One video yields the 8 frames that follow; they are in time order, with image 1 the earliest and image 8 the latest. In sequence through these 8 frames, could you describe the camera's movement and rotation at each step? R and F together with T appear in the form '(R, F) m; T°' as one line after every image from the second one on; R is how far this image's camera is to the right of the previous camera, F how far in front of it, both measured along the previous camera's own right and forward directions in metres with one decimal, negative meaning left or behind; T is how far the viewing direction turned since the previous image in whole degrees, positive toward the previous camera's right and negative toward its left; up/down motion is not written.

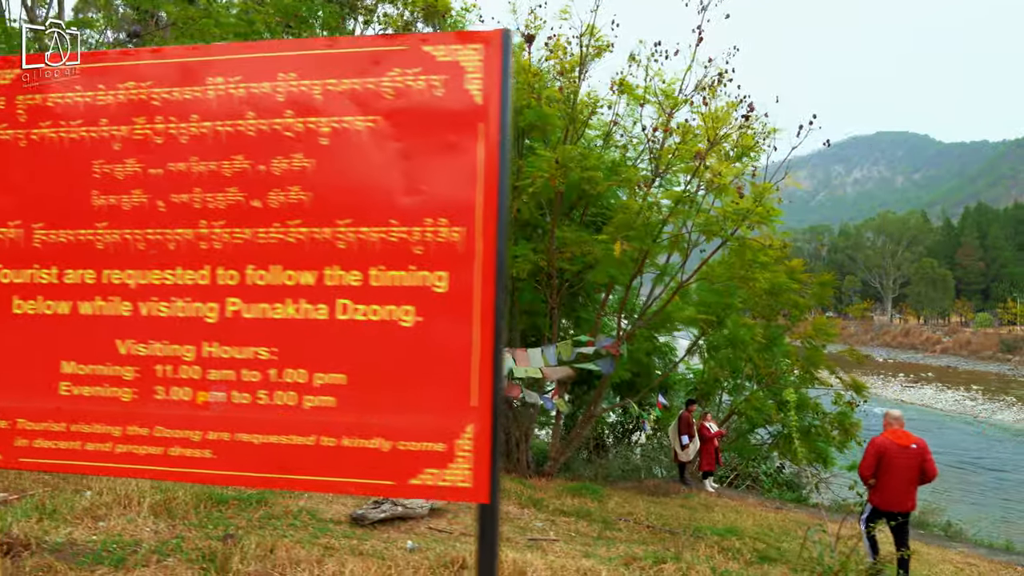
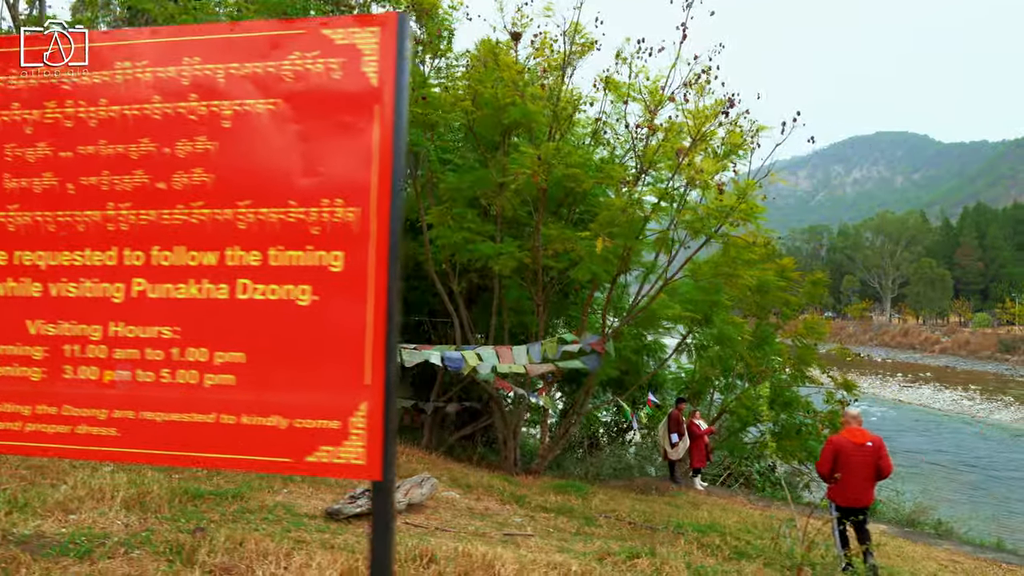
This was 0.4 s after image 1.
(+0.2, 0.0) m; 0°
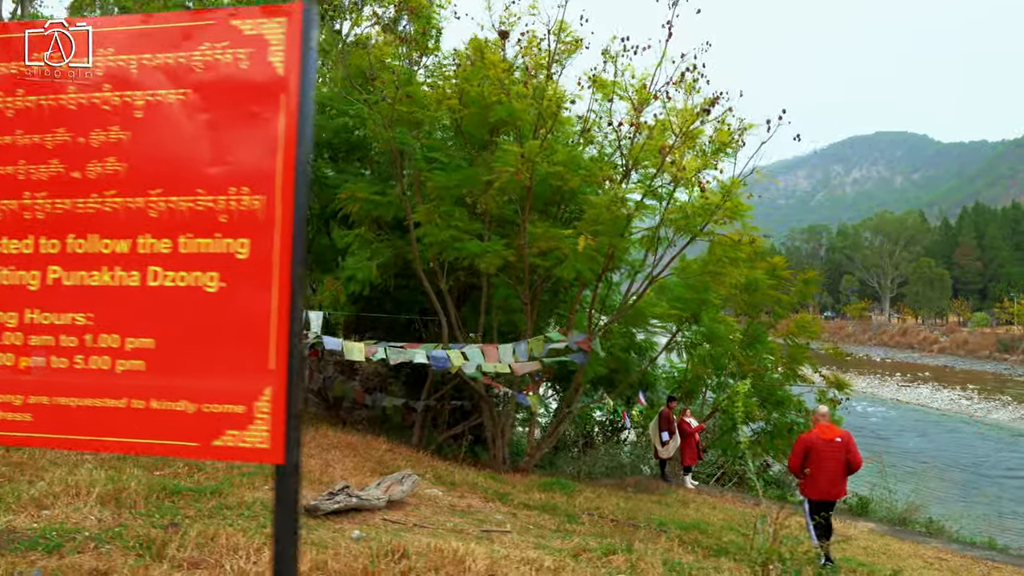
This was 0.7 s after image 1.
(+0.2, 0.0) m; 0°
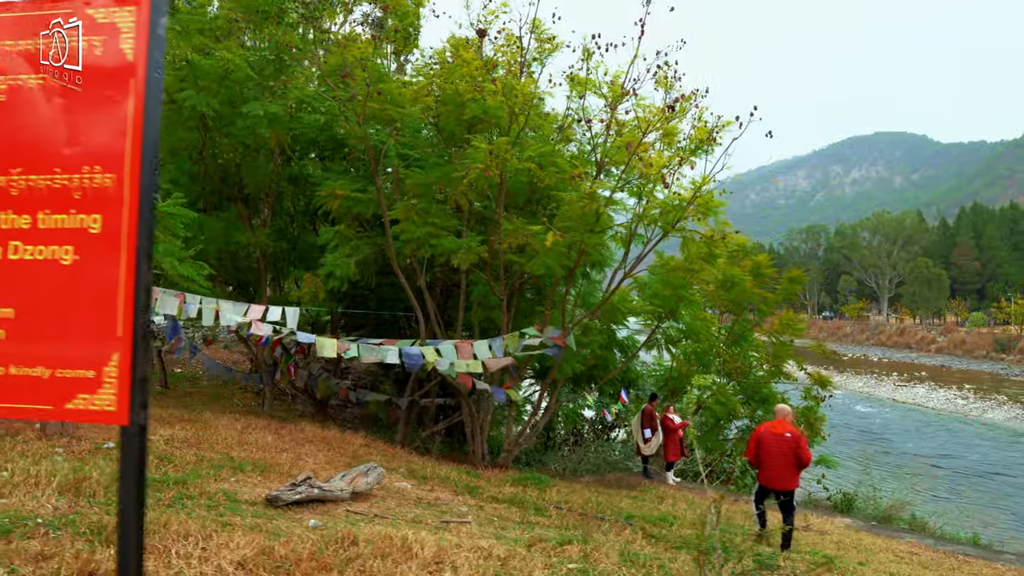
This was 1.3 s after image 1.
(+0.4, -0.1) m; 0°
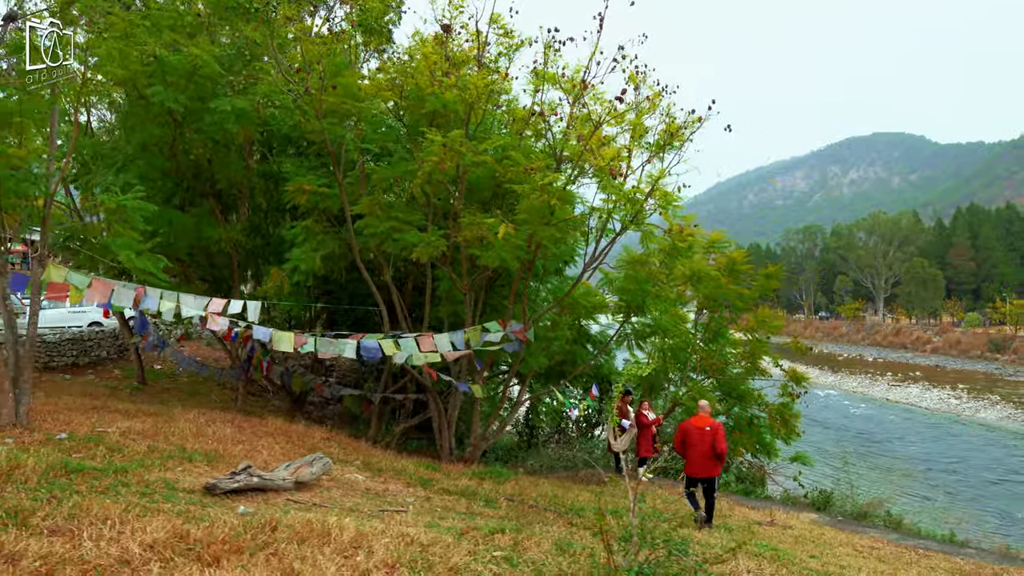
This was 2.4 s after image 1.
(+0.5, 0.0) m; 0°
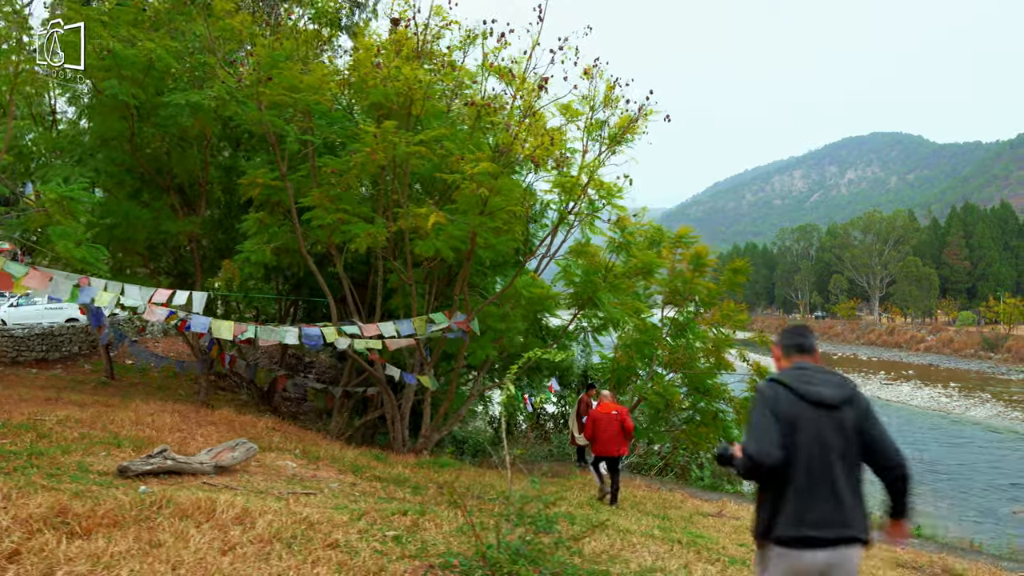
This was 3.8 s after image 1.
(+0.8, -0.1) m; 0°
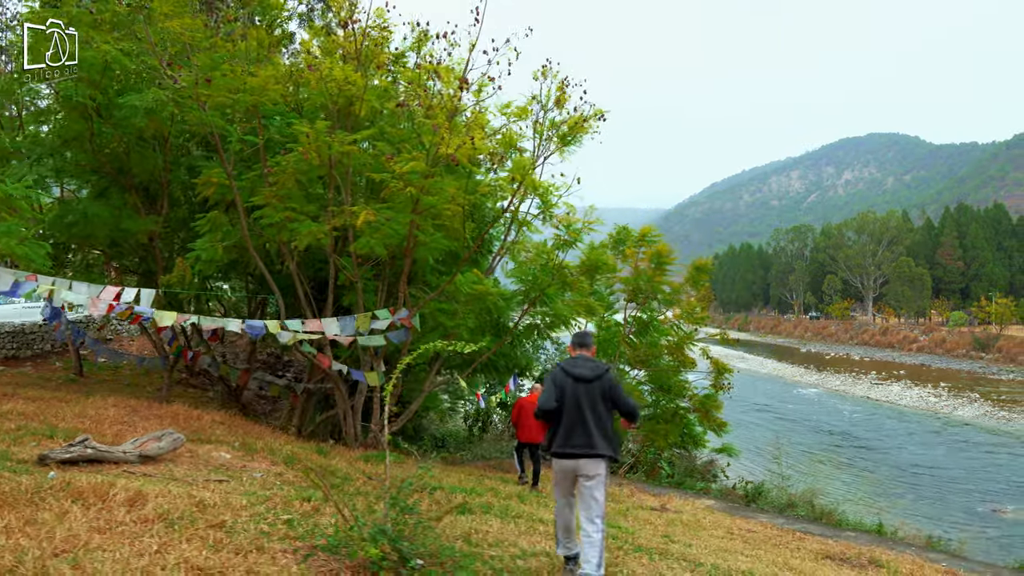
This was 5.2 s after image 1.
(+0.9, -0.2) m; 0°
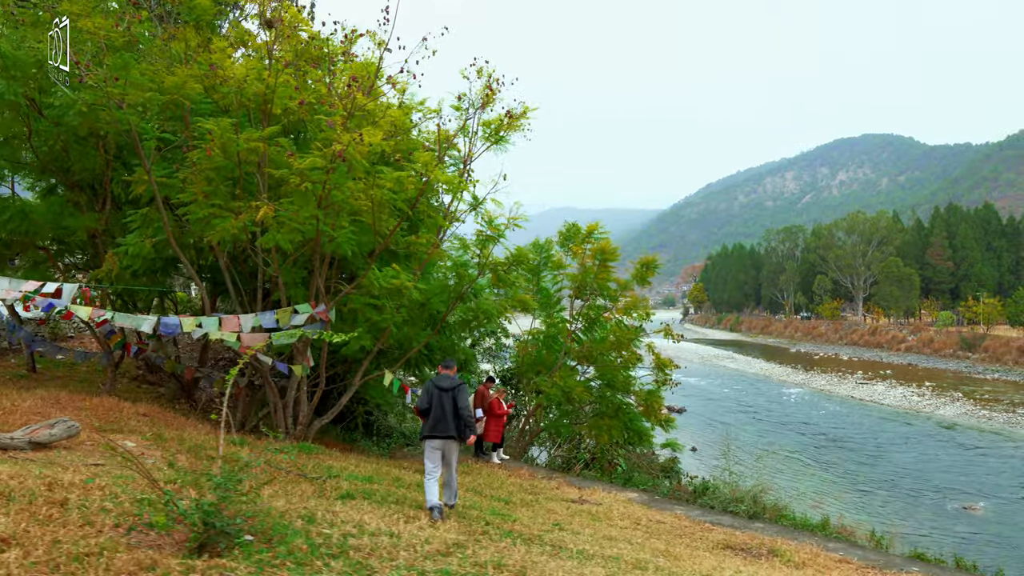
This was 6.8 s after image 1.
(+1.2, -0.2) m; 0°
